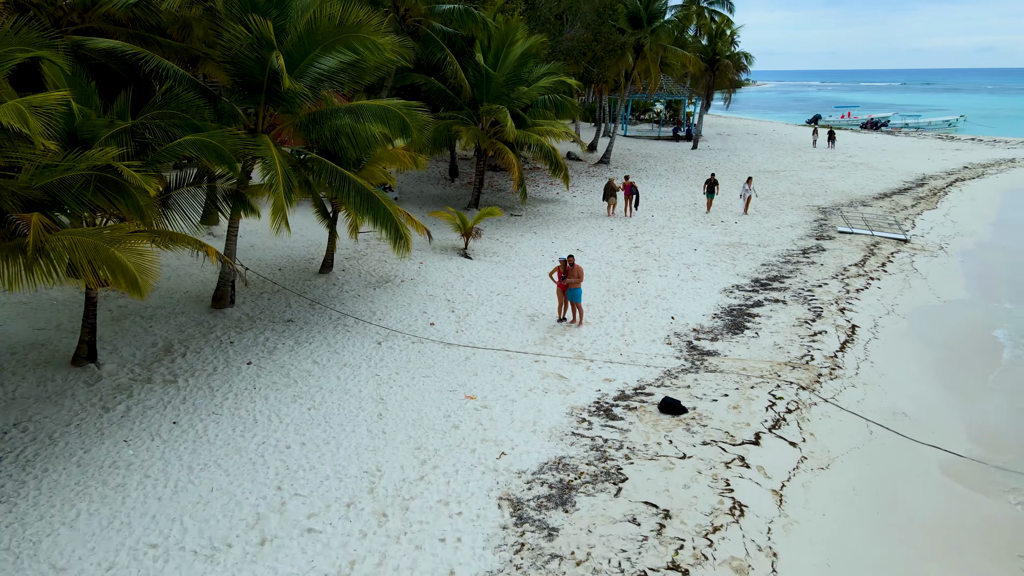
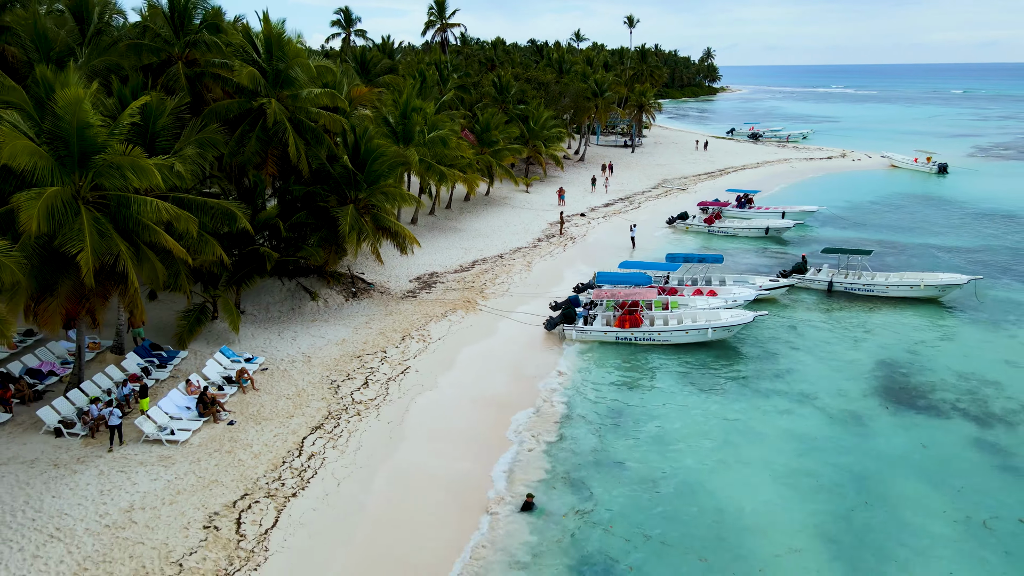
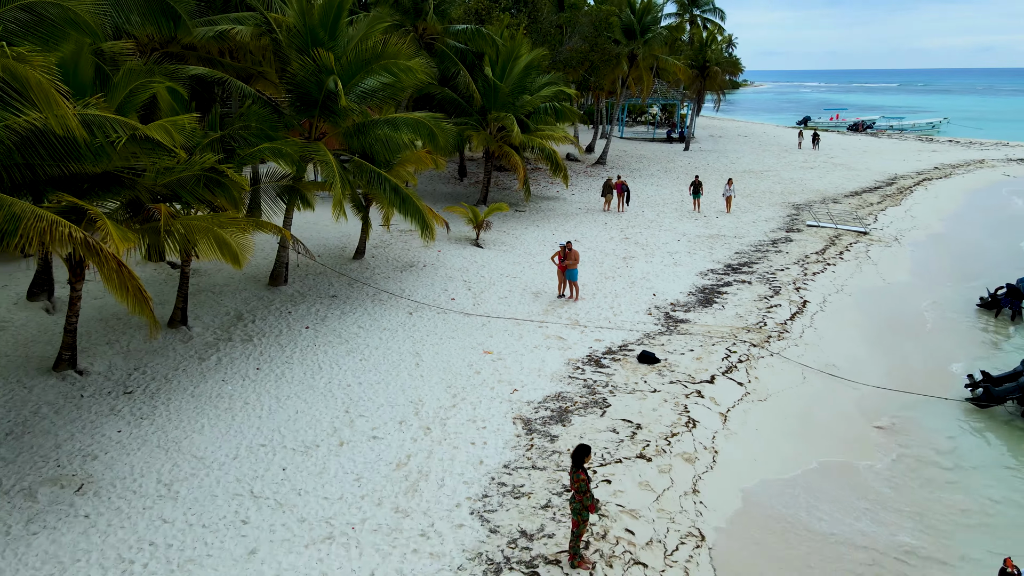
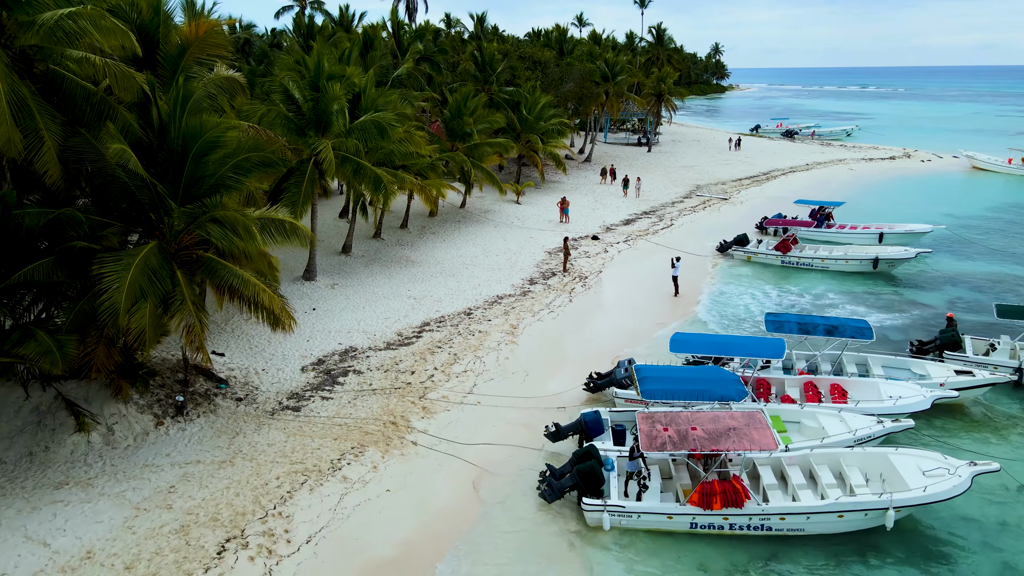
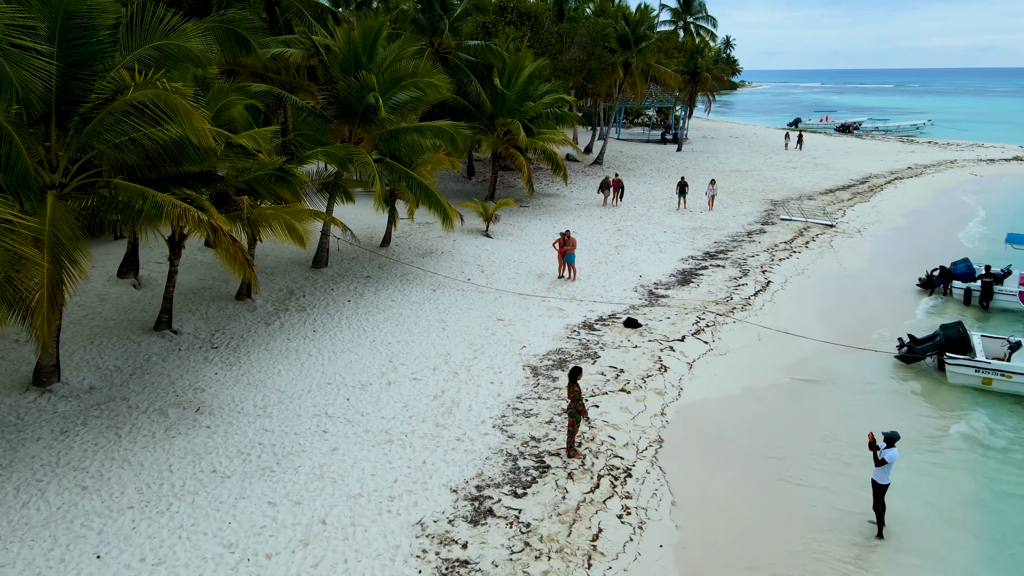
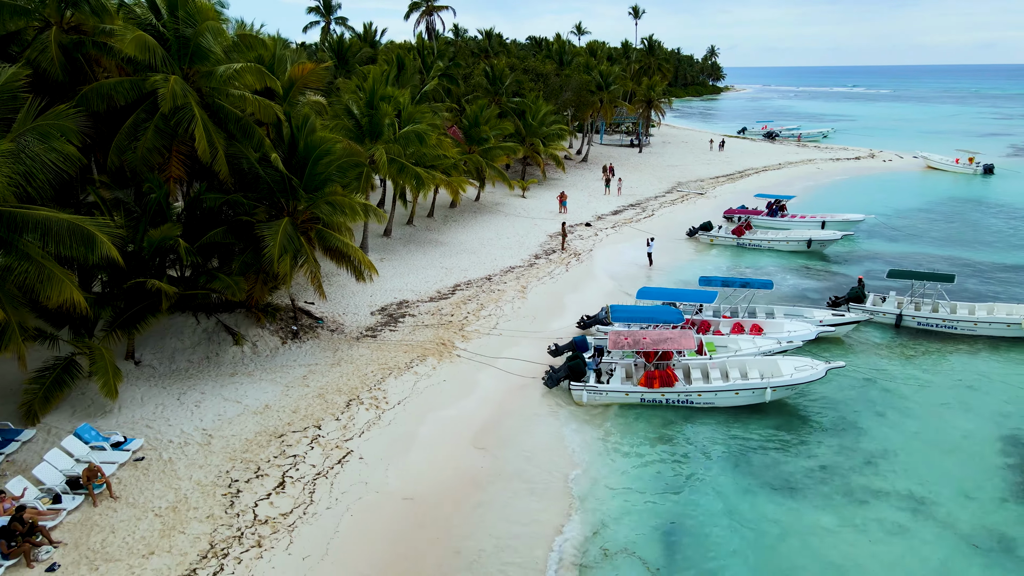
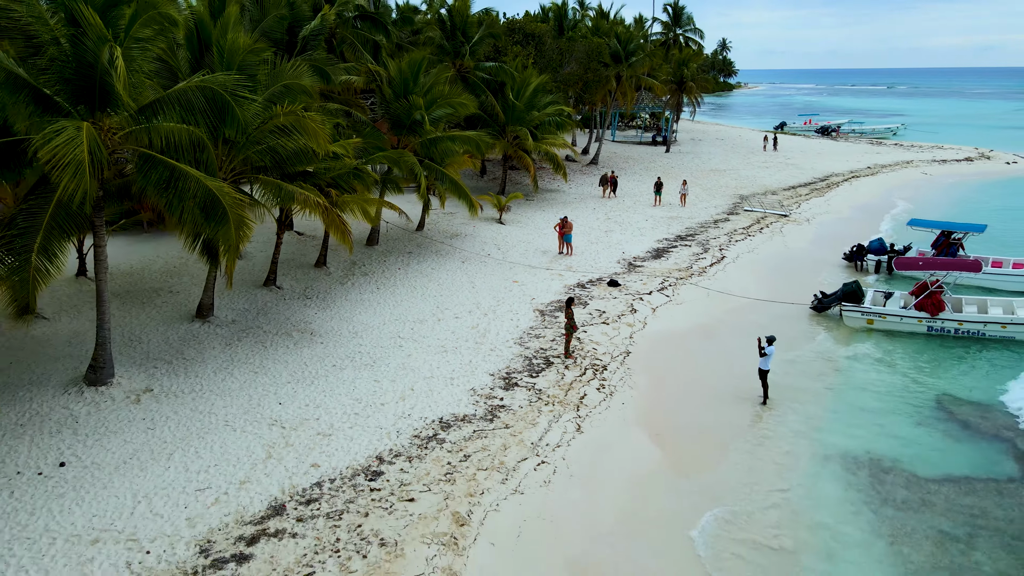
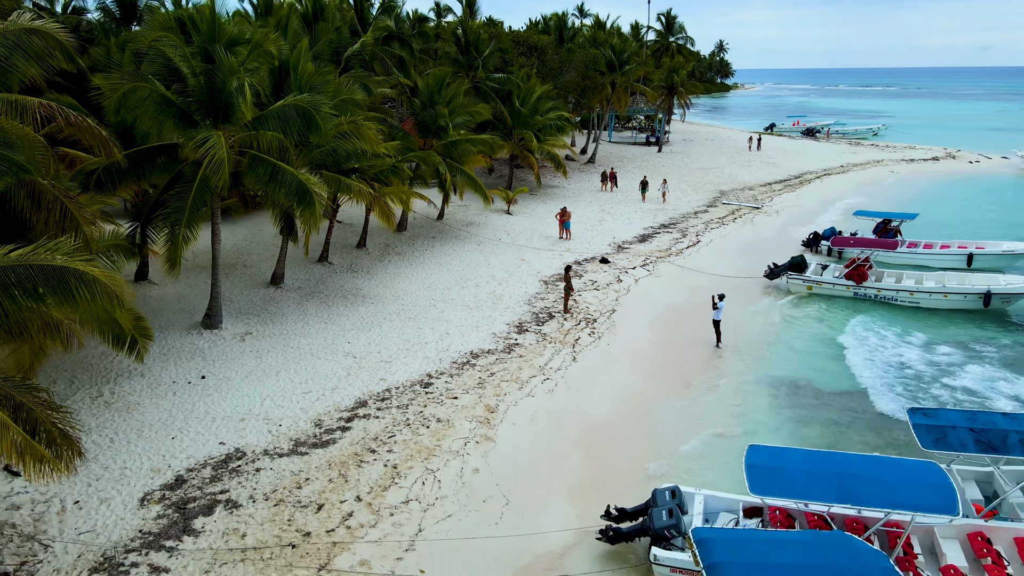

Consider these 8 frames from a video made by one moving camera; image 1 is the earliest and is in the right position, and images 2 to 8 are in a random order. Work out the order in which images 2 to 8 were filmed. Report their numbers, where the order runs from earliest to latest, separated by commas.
3, 5, 7, 8, 4, 6, 2
